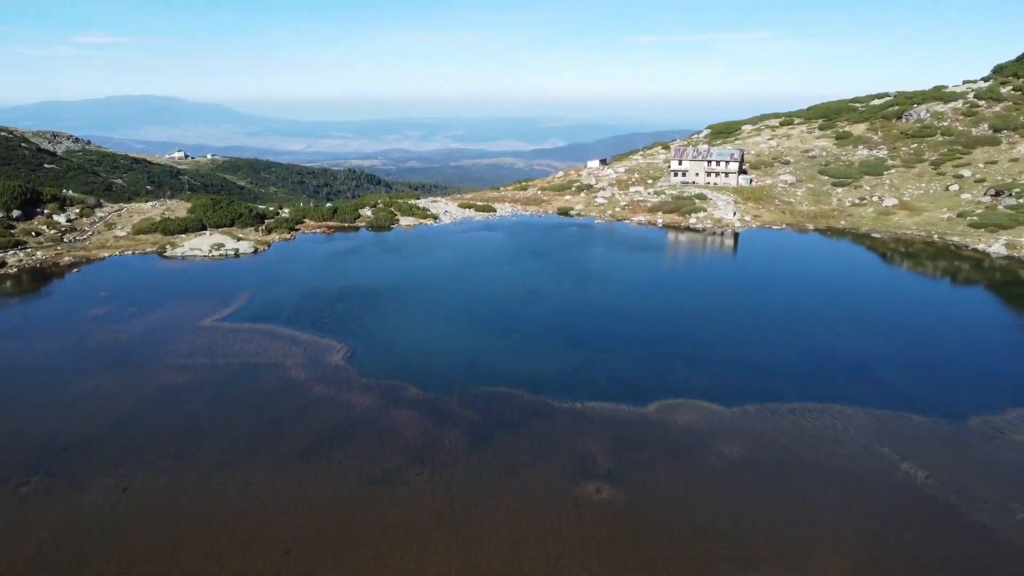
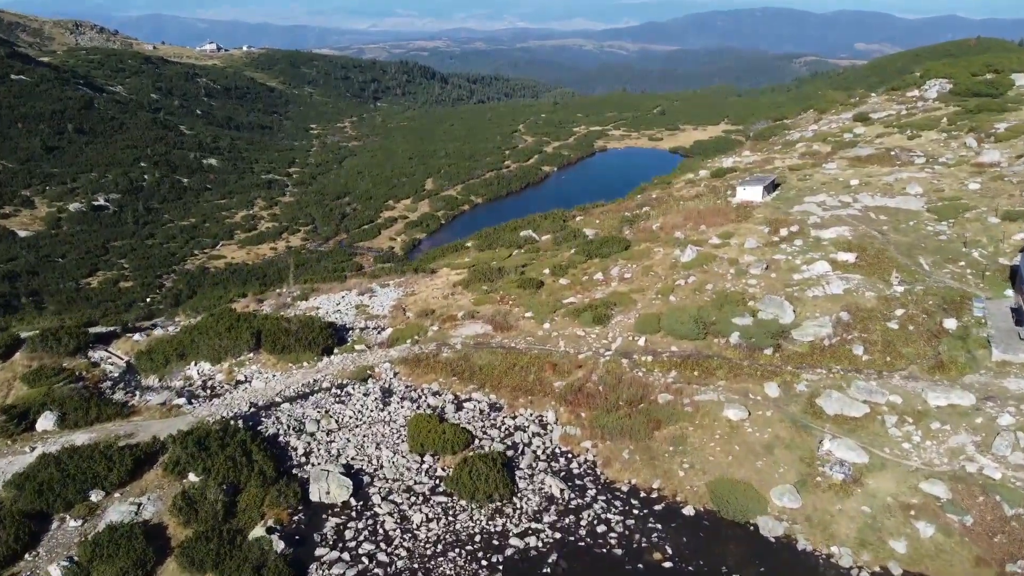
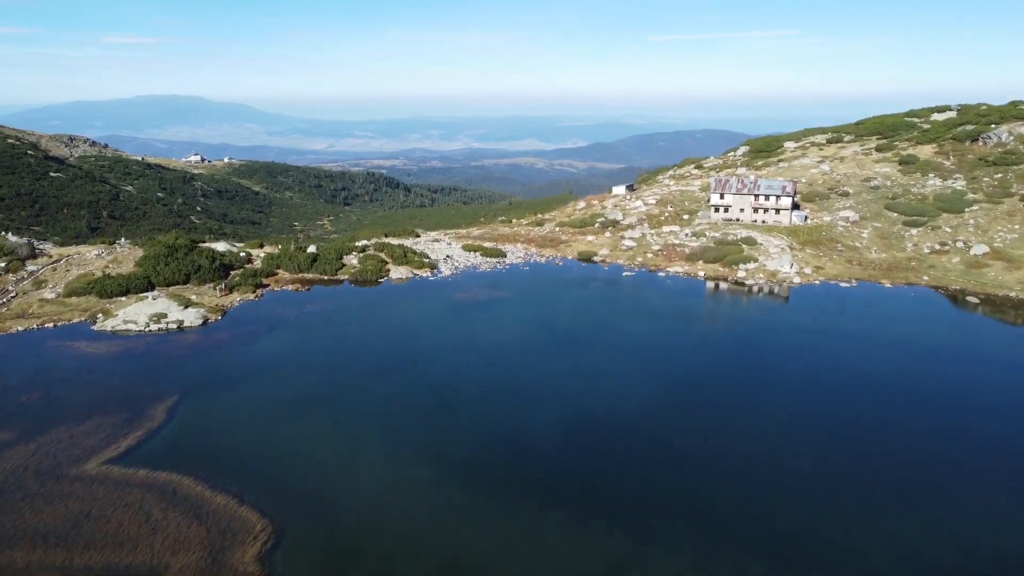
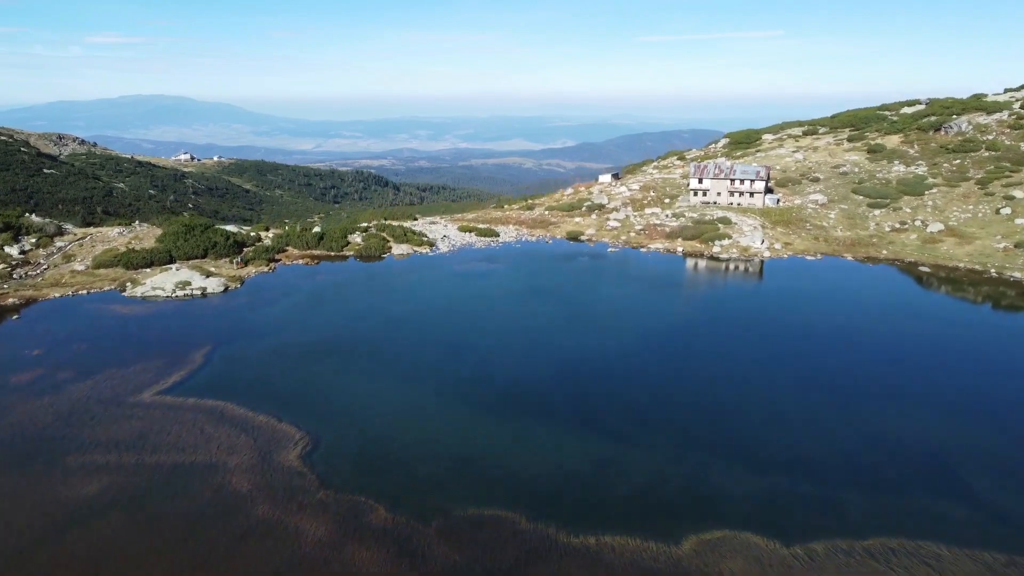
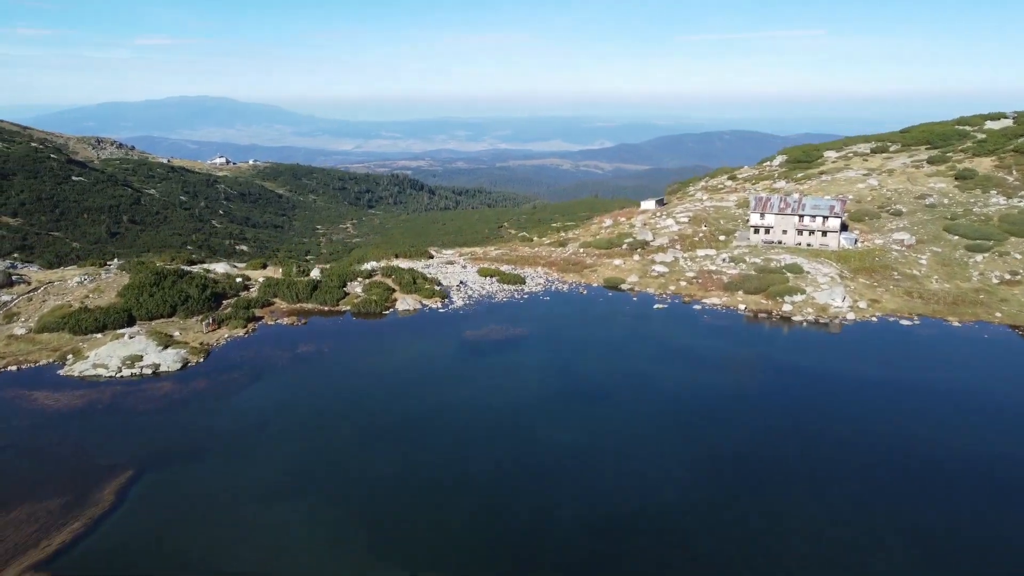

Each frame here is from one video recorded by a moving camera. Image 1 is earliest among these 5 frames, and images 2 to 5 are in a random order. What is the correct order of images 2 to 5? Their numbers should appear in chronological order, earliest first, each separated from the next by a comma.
4, 3, 5, 2
